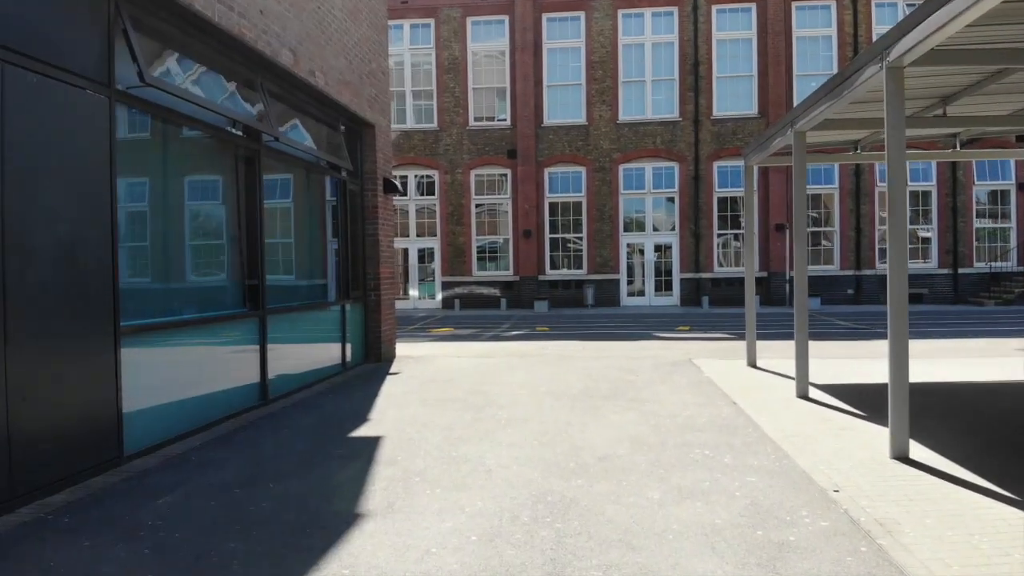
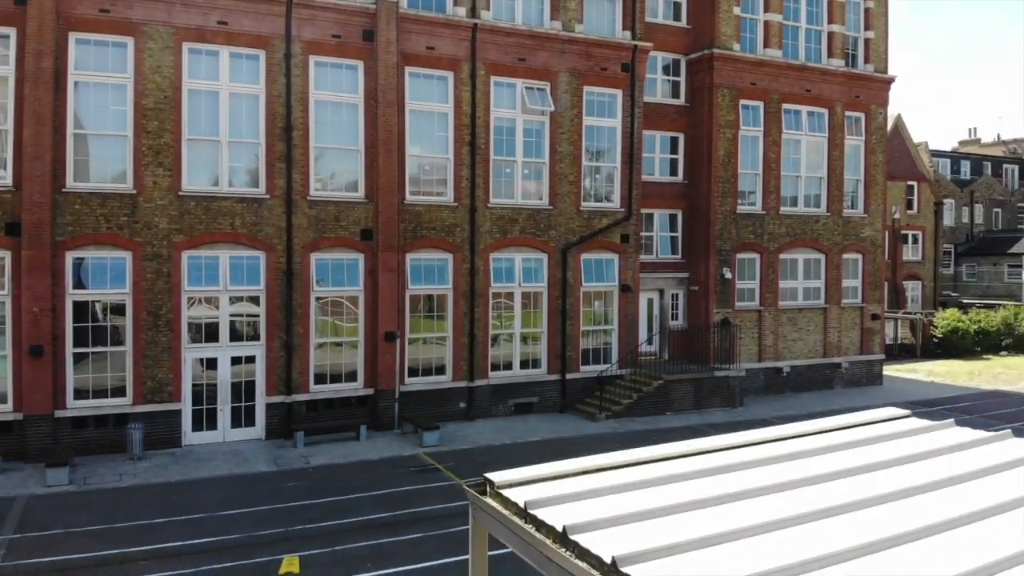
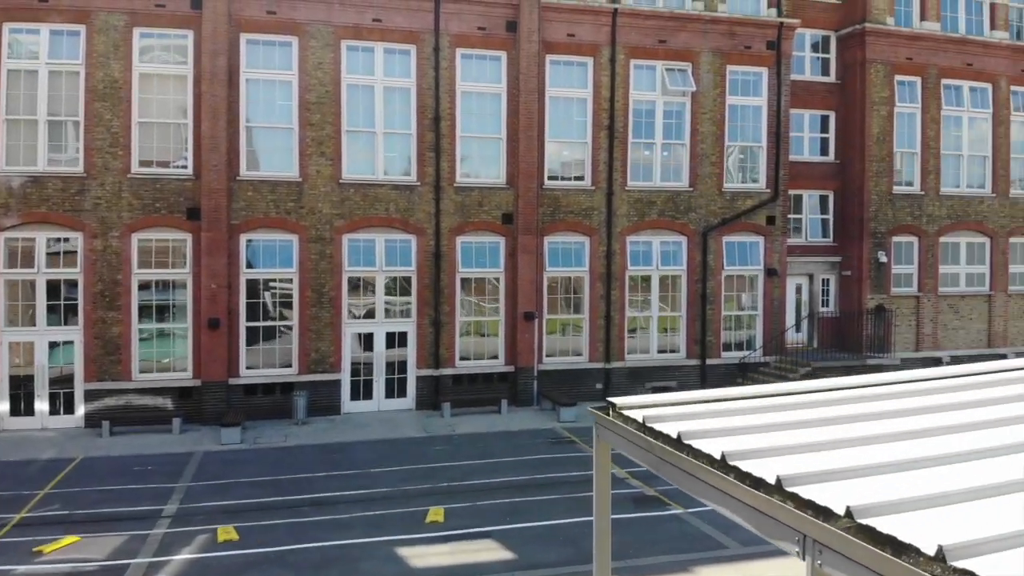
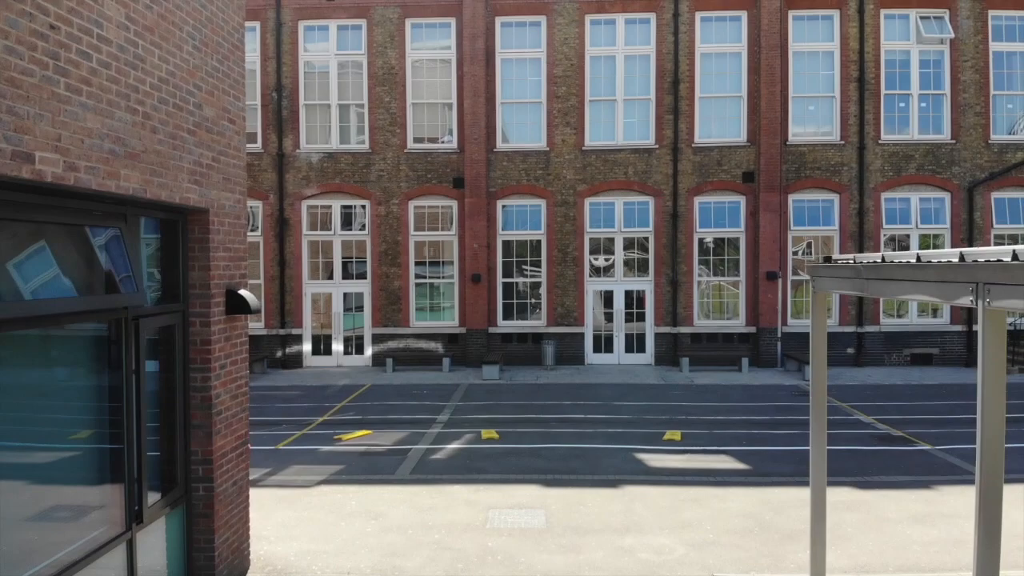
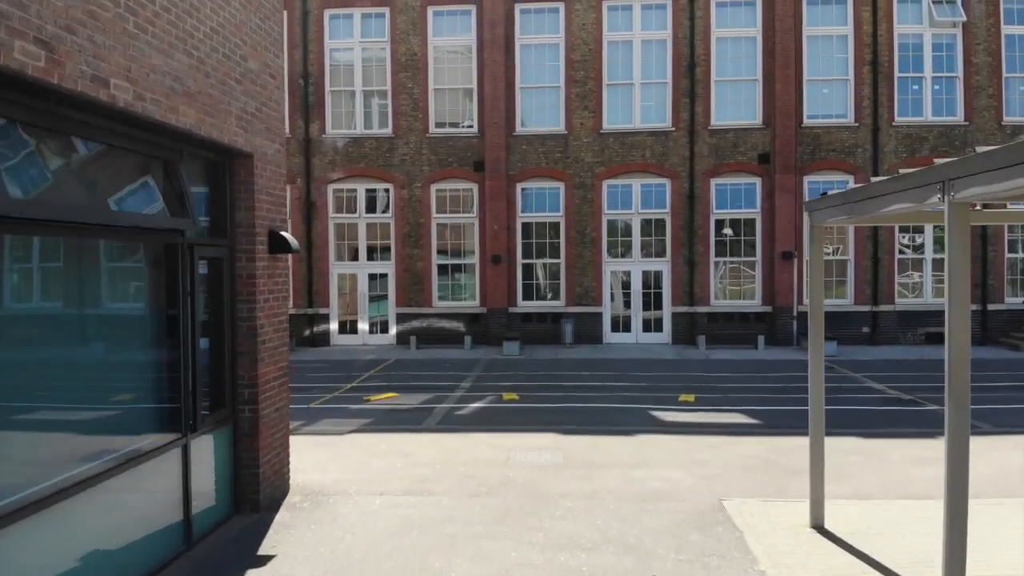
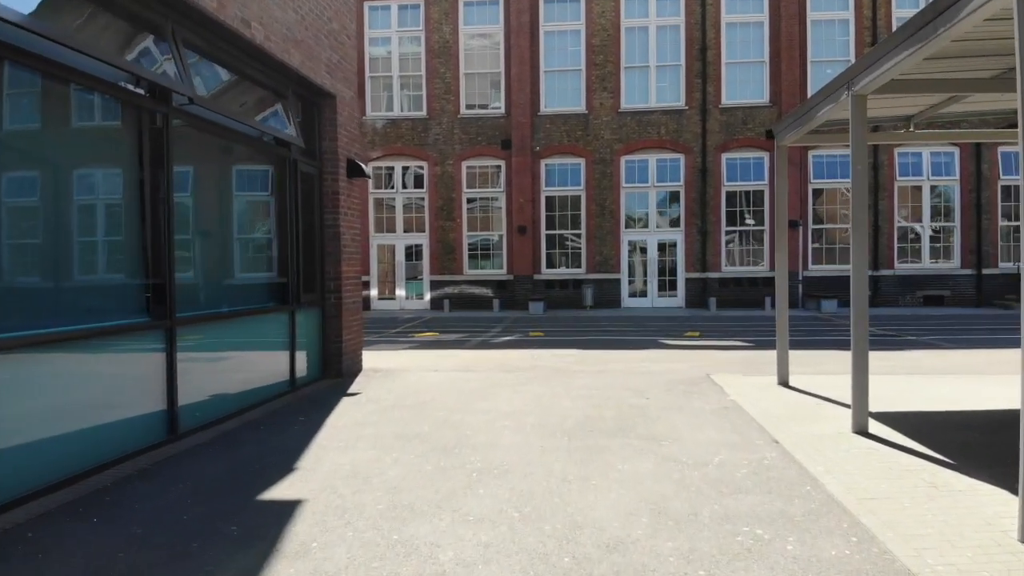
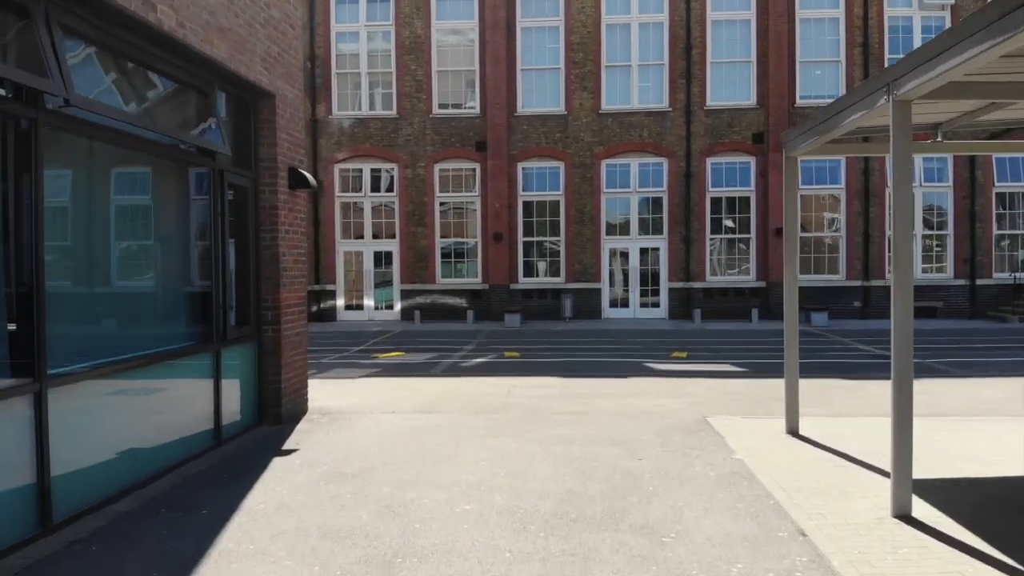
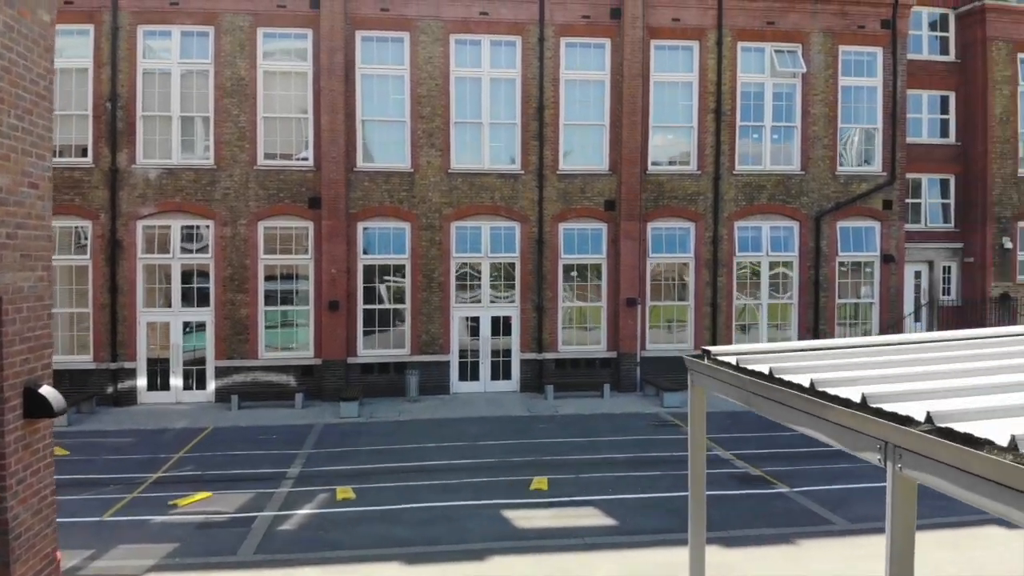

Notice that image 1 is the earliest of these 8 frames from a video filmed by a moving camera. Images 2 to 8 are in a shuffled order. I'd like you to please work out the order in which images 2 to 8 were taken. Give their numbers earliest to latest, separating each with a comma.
6, 7, 5, 4, 8, 3, 2
